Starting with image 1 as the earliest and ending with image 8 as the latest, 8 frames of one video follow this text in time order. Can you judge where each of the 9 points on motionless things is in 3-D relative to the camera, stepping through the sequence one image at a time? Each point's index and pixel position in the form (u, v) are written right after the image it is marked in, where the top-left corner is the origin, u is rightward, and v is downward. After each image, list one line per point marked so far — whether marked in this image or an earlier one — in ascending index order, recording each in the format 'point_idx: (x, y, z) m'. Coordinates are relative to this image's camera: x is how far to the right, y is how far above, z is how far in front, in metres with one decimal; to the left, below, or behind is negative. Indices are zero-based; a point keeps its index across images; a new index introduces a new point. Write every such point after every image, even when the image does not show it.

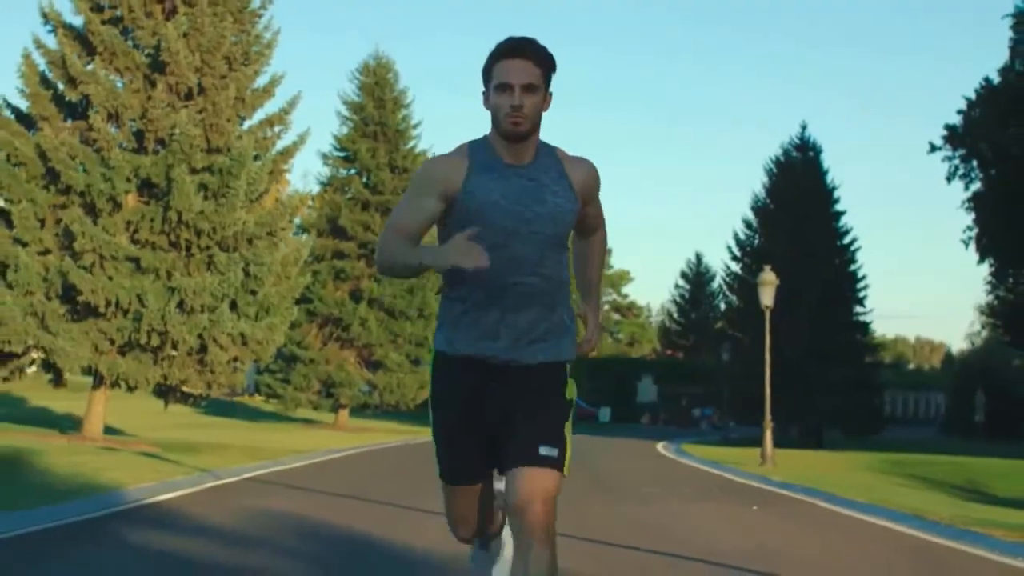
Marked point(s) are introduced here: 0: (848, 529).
0: (+3.7, -2.6, +14.9) m
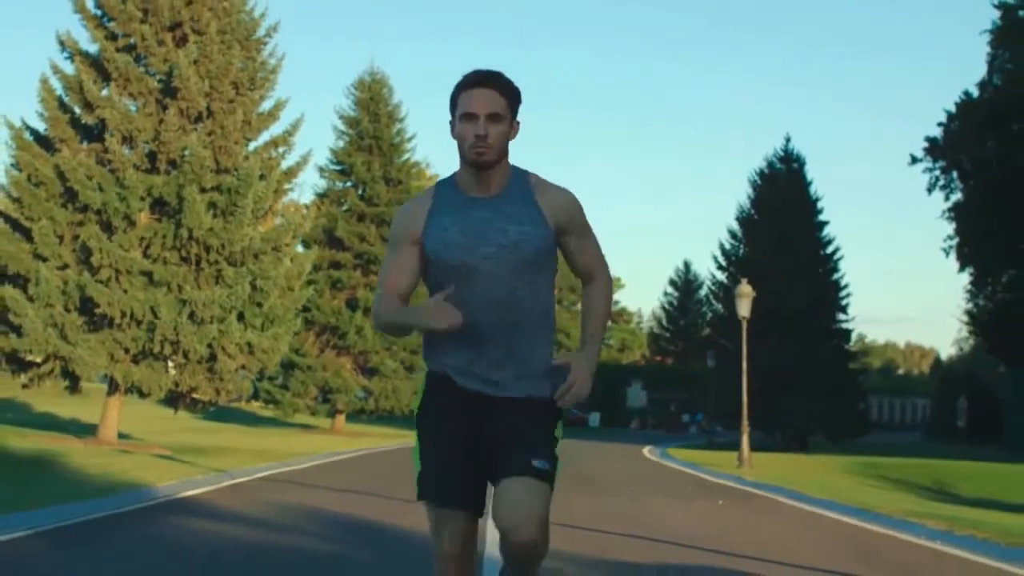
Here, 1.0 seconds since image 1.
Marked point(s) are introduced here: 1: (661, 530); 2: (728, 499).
0: (+3.6, -2.8, +16.7) m
1: (+1.7, -2.6, +14.7) m
2: (+3.1, -3.0, +19.5) m
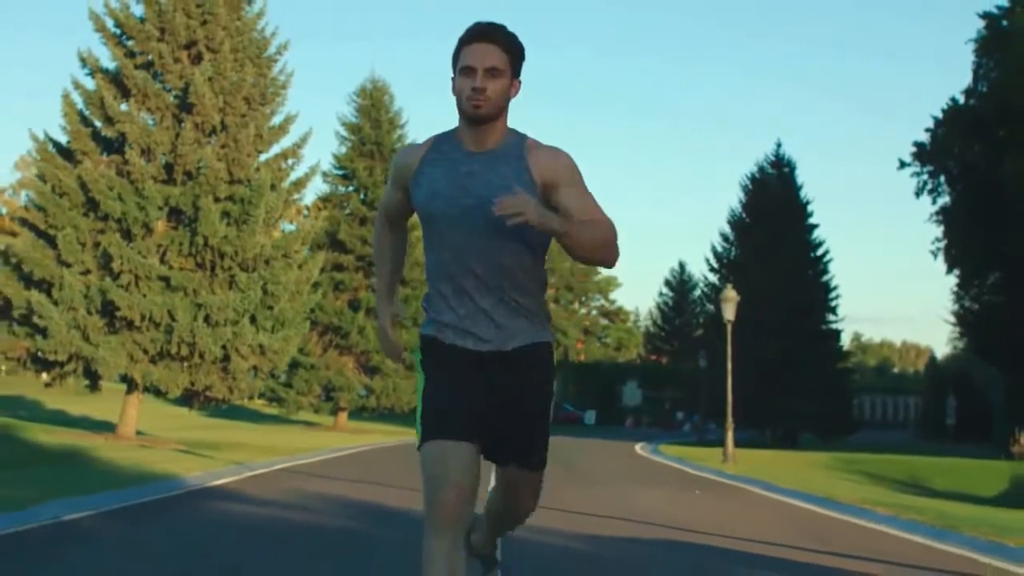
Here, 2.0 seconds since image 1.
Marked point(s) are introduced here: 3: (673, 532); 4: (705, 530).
0: (+3.6, -2.9, +18.4) m
1: (+1.6, -2.7, +16.4) m
2: (+3.0, -3.1, +21.2) m
3: (+1.8, -2.5, +14.2) m
4: (+2.1, -2.6, +14.7) m
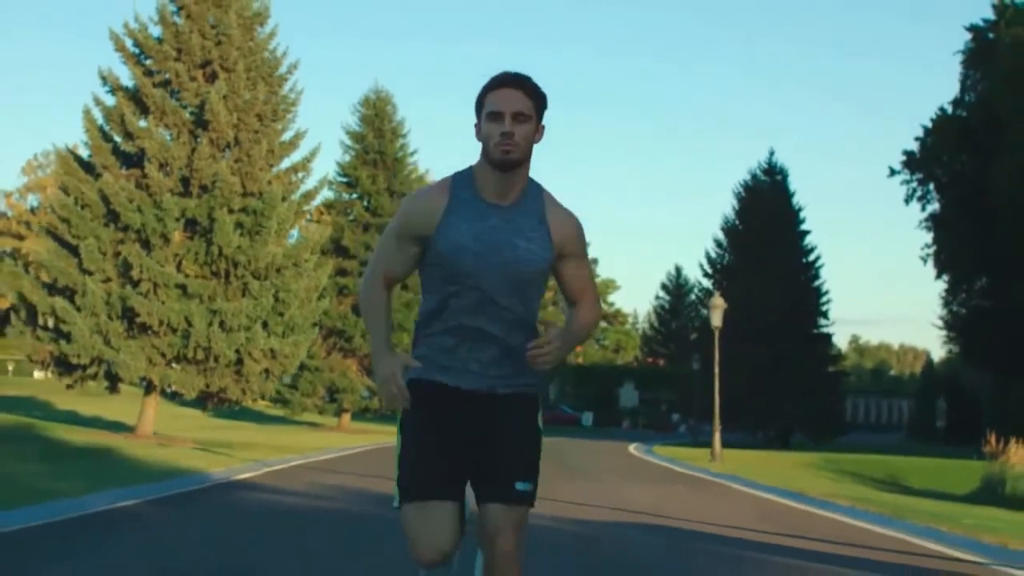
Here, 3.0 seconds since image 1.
0: (+3.5, -3.1, +20.2) m
1: (+1.6, -2.9, +18.2) m
2: (+3.0, -3.3, +23.0) m
3: (+1.7, -2.7, +16.0) m
4: (+2.1, -2.7, +16.4) m
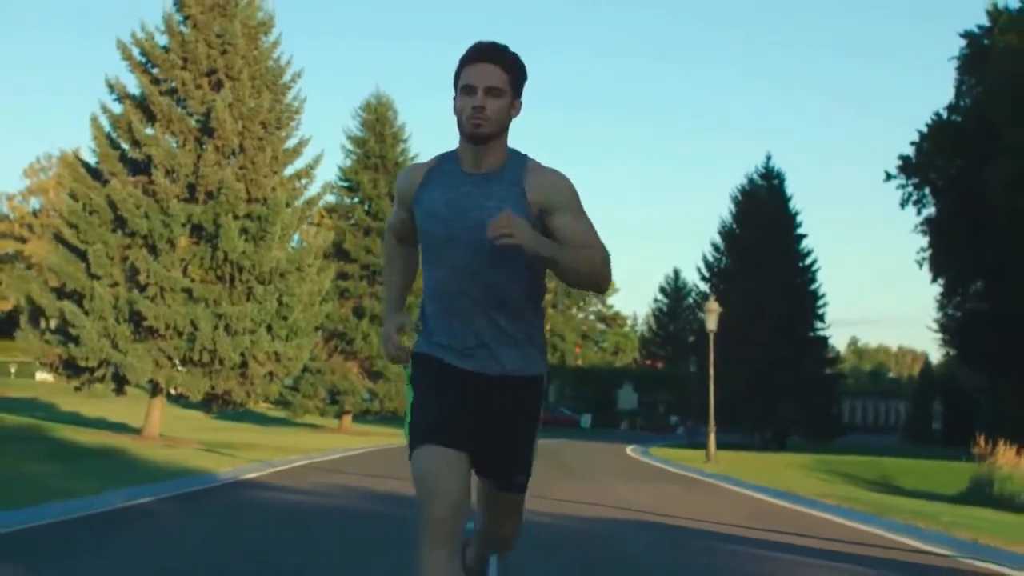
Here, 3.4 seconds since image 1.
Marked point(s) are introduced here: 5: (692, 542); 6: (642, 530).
0: (+3.5, -3.2, +20.9) m
1: (+1.6, -3.0, +18.9) m
2: (+3.0, -3.4, +23.7) m
3: (+1.7, -2.8, +16.7) m
4: (+2.1, -2.8, +17.1) m
5: (+1.8, -2.6, +13.8) m
6: (+1.4, -2.6, +14.8) m
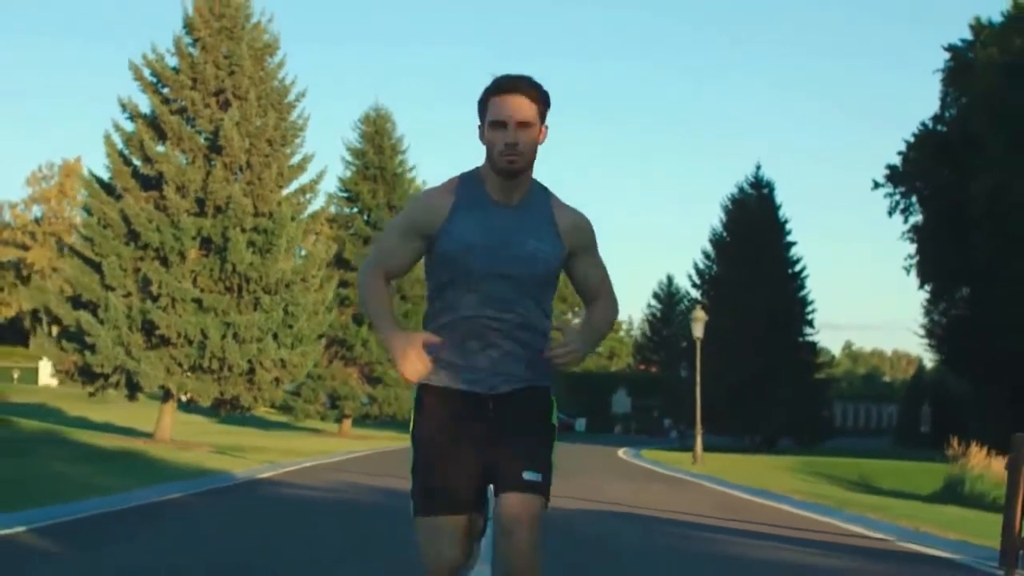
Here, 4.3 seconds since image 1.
0: (+3.4, -3.4, +22.5) m
1: (+1.5, -3.2, +20.5) m
2: (+2.9, -3.6, +25.3) m
3: (+1.6, -3.0, +18.3) m
4: (+2.0, -3.0, +18.8) m
5: (+1.8, -2.7, +15.5) m
6: (+1.4, -2.8, +16.5) m
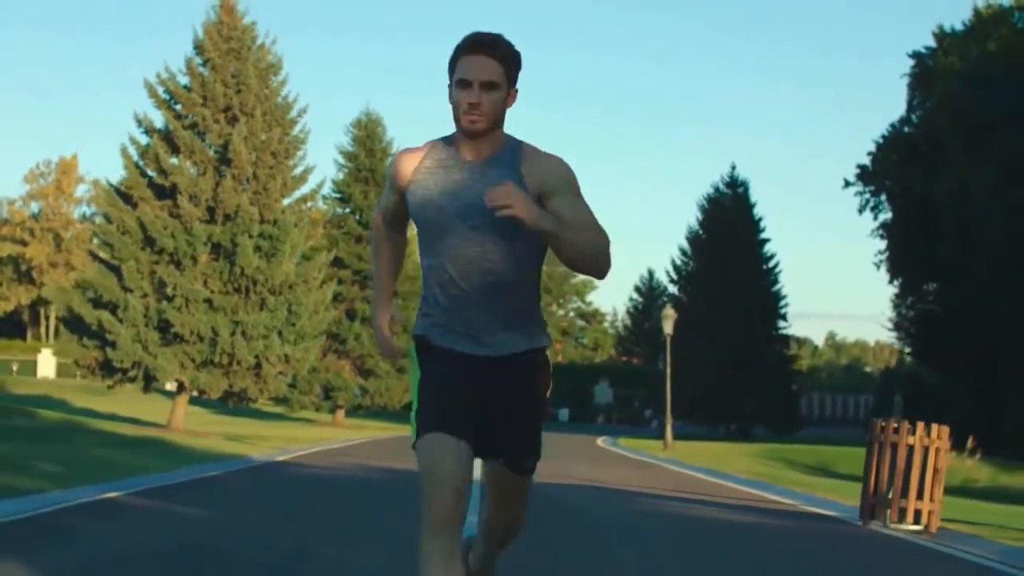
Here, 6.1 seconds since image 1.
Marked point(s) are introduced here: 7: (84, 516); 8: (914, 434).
0: (+3.1, -3.5, +25.8) m
1: (+1.2, -3.3, +23.8) m
2: (+2.6, -3.7, +28.6) m
3: (+1.4, -3.1, +21.6) m
4: (+1.7, -3.2, +22.0) m
5: (+1.6, -2.9, +18.7) m
6: (+1.1, -3.0, +19.7) m
7: (-4.6, -2.5, +15.0) m
8: (+4.2, -1.5, +14.6) m
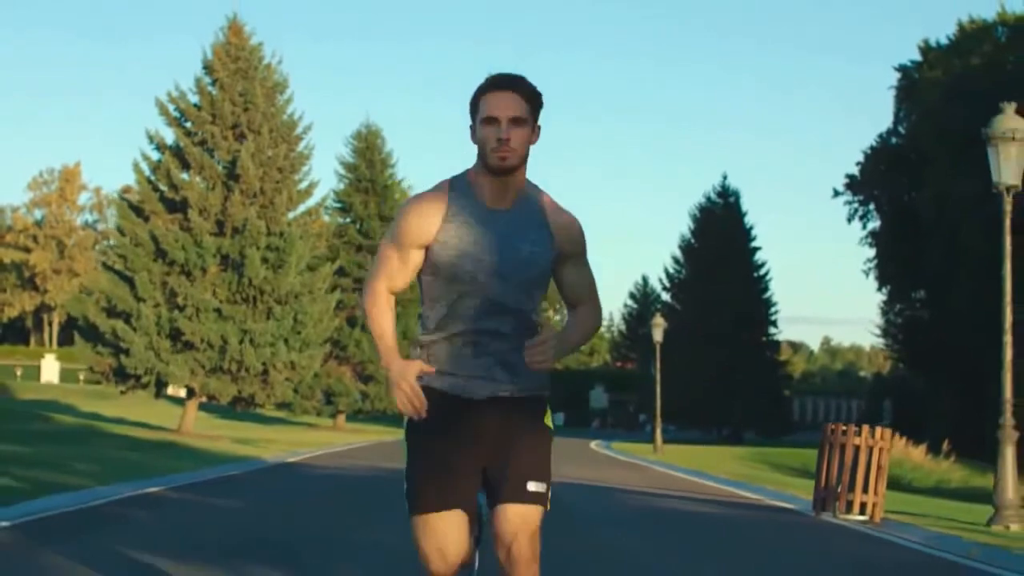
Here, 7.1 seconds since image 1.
0: (+3.0, -3.8, +27.6) m
1: (+1.1, -3.5, +25.5) m
2: (+2.5, -3.9, +30.4) m
3: (+1.3, -3.4, +23.3) m
4: (+1.7, -3.4, +23.8) m
5: (+1.5, -3.1, +20.5) m
6: (+1.1, -3.2, +21.5) m
7: (-4.7, -2.7, +16.8) m
8: (+4.2, -1.8, +16.4) m
